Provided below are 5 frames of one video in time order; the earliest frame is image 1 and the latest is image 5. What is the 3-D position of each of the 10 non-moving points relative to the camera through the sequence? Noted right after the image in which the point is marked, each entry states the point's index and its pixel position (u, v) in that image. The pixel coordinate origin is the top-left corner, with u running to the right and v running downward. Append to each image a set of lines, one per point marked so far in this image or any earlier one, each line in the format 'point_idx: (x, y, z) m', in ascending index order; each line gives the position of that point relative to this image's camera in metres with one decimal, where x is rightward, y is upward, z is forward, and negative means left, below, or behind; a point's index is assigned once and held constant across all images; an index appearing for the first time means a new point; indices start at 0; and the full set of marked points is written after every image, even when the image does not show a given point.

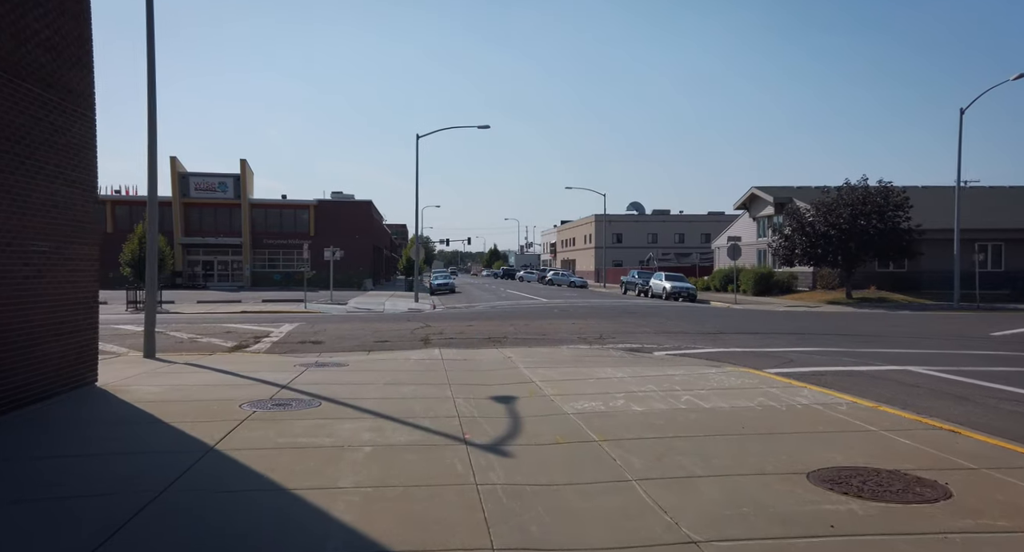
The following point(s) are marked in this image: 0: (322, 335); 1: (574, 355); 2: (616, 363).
0: (-5.4, -1.7, +19.4) m
1: (+1.4, -1.8, +15.1) m
2: (+2.1, -1.8, +13.7) m
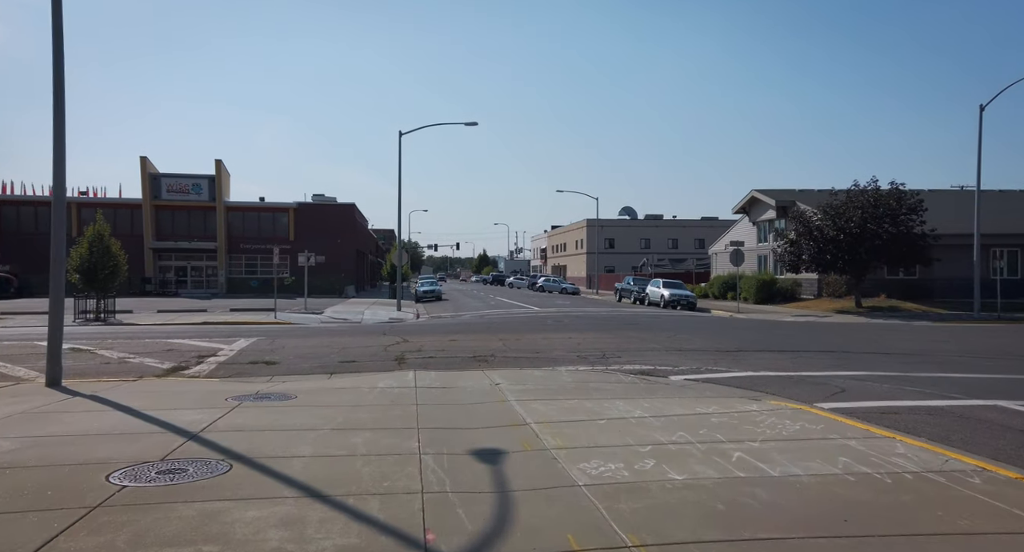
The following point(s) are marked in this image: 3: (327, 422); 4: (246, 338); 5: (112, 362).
0: (-5.7, -1.9, +16.8) m
1: (+1.1, -1.9, +12.5) m
2: (+1.9, -1.9, +11.1) m
3: (-2.4, -1.9, +8.9) m
4: (-7.6, -1.8, +19.5) m
5: (-8.9, -1.9, +15.1) m
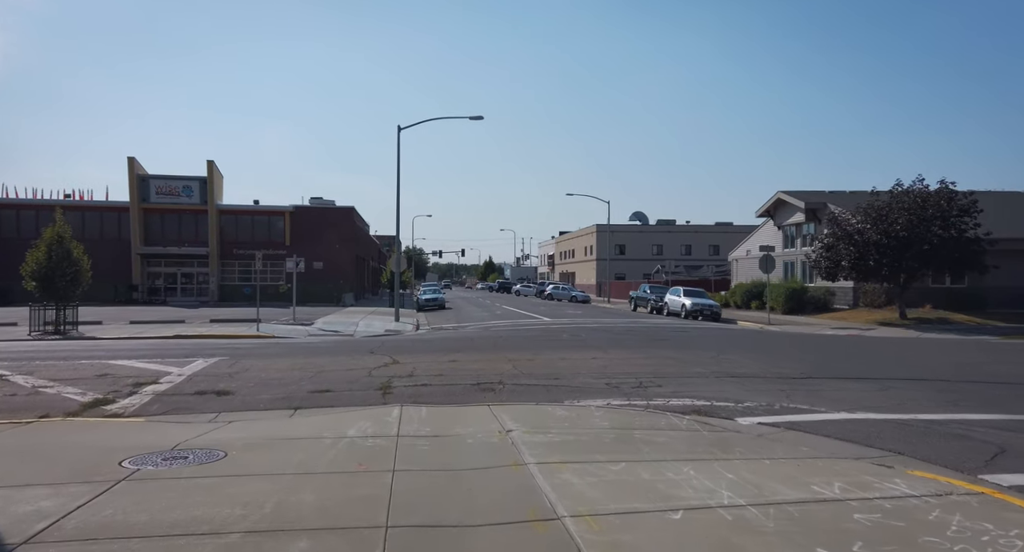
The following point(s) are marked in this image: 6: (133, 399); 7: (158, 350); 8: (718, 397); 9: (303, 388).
0: (-5.4, -2.1, +13.6) m
1: (+1.4, -2.1, +9.3) m
2: (+2.1, -2.0, +7.9) m
3: (-2.2, -2.0, +5.7) m
4: (-7.3, -2.0, +16.3) m
5: (-8.7, -2.1, +12.0) m
6: (-6.7, -2.1, +12.0) m
7: (-9.4, -1.9, +18.0) m
8: (+3.5, -2.1, +11.7) m
9: (-4.0, -2.2, +13.1) m
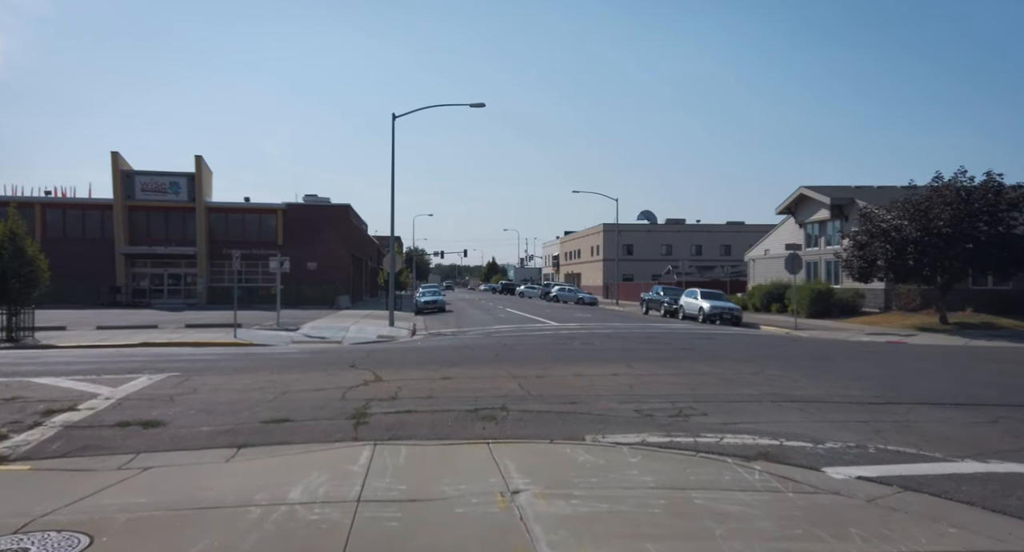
0: (-5.4, -2.1, +11.0) m
1: (+1.4, -2.0, +6.6) m
2: (+2.2, -2.0, +5.2) m
3: (-2.2, -2.0, +3.0) m
4: (-7.2, -2.0, +13.7) m
5: (-8.6, -2.1, +9.4) m
6: (-6.6, -2.1, +9.4) m
7: (-9.3, -2.0, +15.4) m
8: (+3.6, -2.0, +9.0) m
9: (-3.9, -2.1, +10.4) m
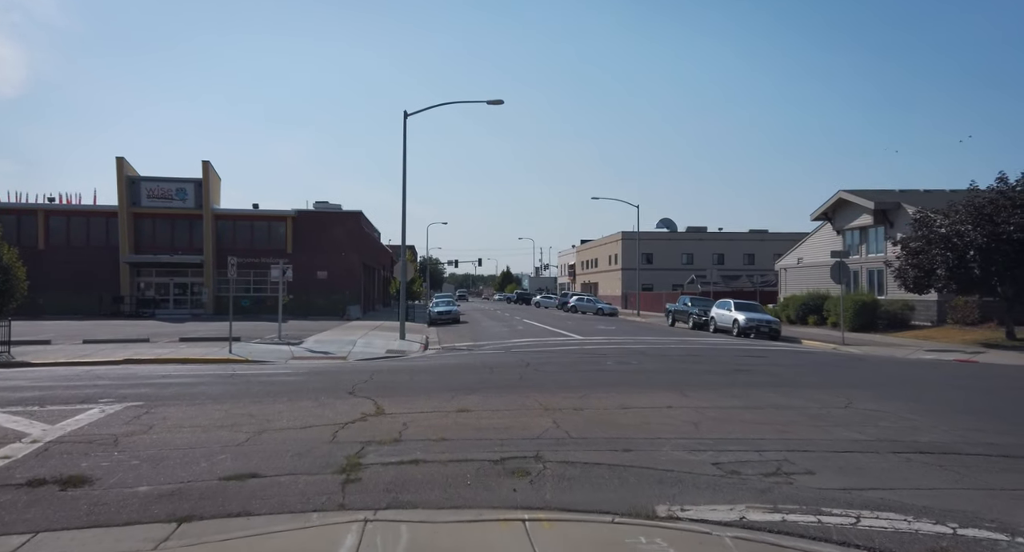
0: (-4.9, -2.2, +8.6) m
1: (+1.8, -2.1, +4.1) m
2: (+2.5, -2.1, +2.7) m
3: (-1.9, -2.0, +0.6) m
4: (-6.7, -2.1, +11.3) m
5: (-8.1, -2.1, +7.0) m
6: (-6.1, -2.2, +7.0) m
7: (-8.7, -2.1, +13.0) m
8: (+4.1, -2.2, +6.5) m
9: (-3.5, -2.3, +8.0) m
